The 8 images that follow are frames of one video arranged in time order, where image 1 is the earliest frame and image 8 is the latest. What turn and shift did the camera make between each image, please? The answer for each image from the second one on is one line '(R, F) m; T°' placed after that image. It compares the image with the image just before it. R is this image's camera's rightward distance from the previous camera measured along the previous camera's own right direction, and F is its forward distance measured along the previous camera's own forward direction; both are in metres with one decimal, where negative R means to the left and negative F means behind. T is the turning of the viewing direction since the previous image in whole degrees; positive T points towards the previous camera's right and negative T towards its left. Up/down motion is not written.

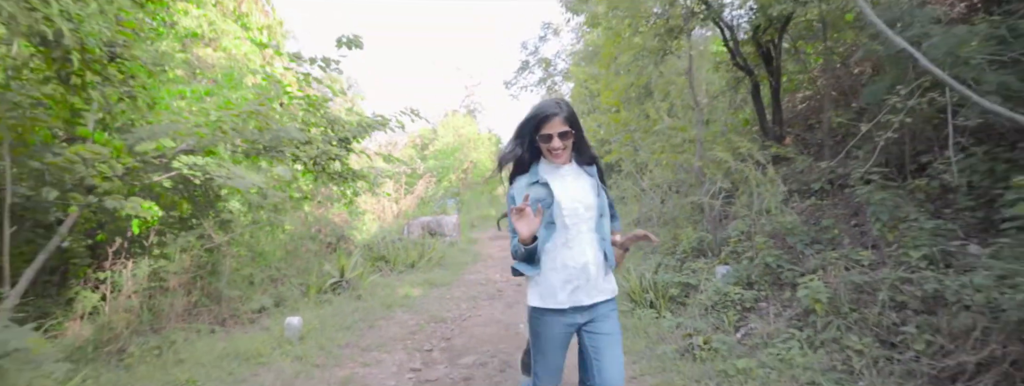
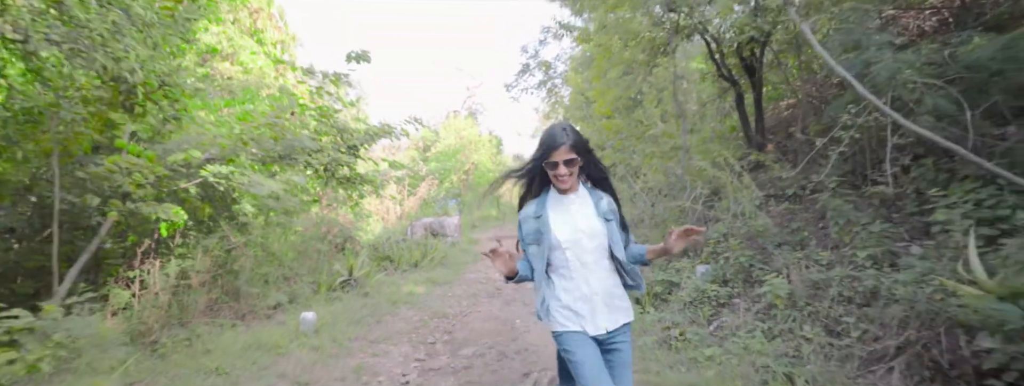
(+0.1, -0.5) m; 0°
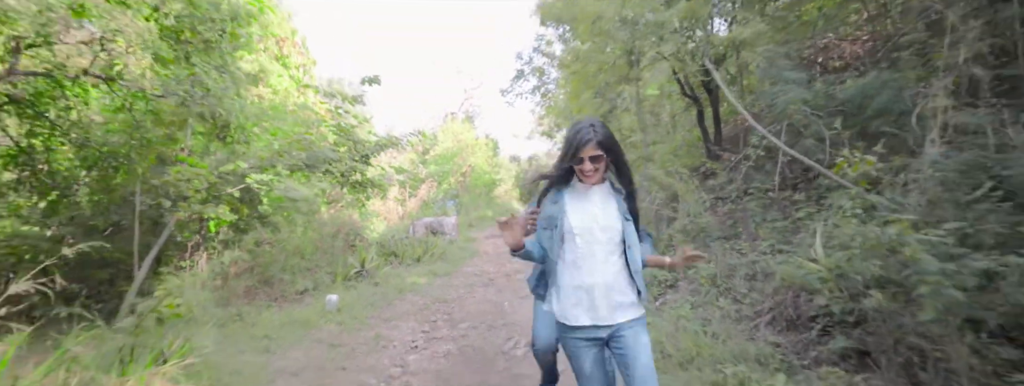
(+0.1, -1.3) m; 0°
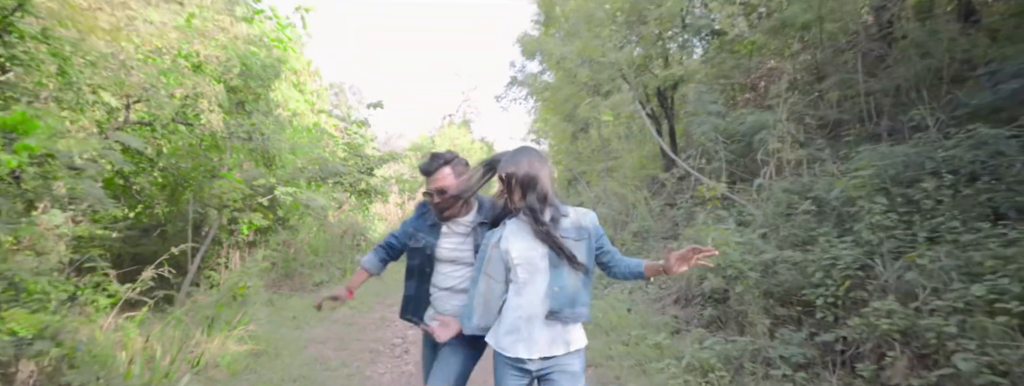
(+0.3, -1.6) m; 0°
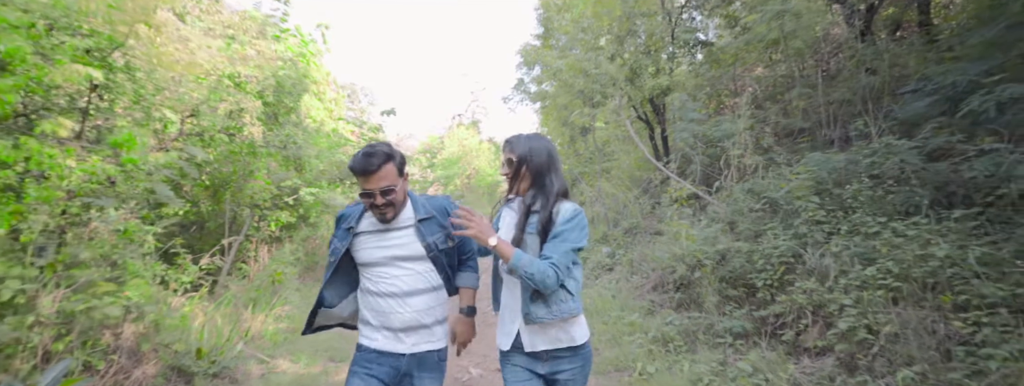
(+0.1, -0.9) m; -1°
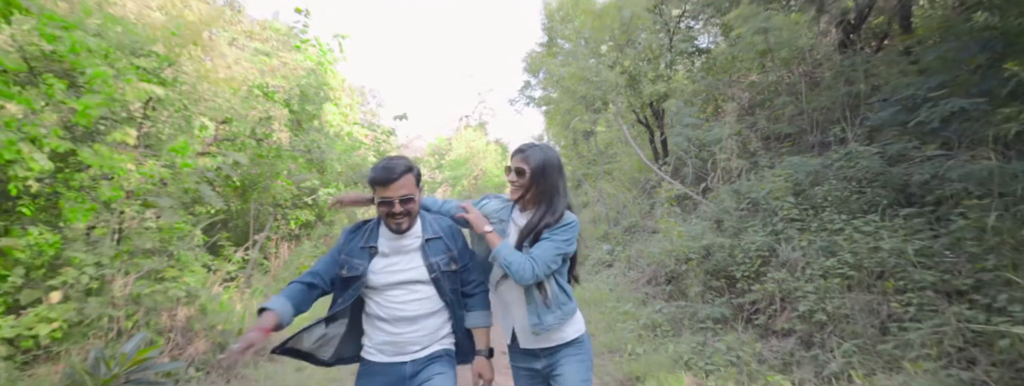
(0.0, -0.6) m; -1°
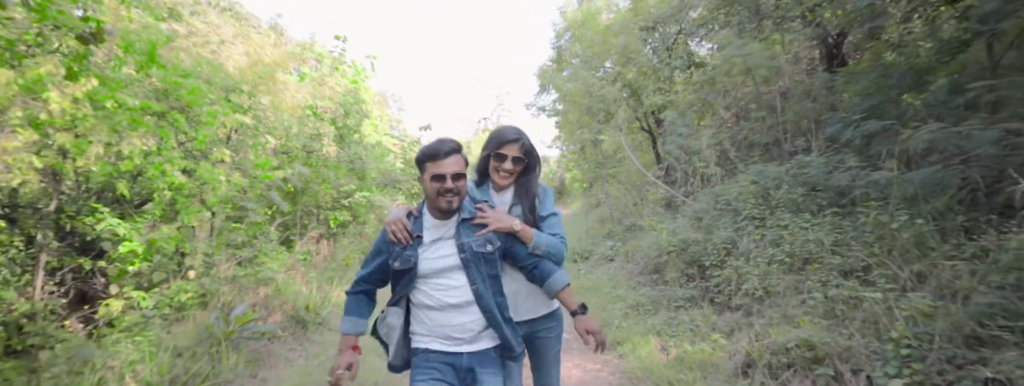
(+0.1, -1.2) m; -2°
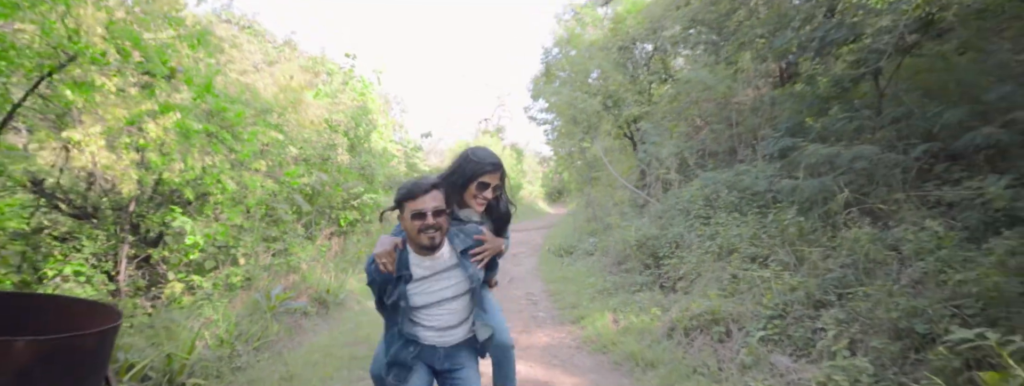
(+0.2, -1.3) m; 0°
